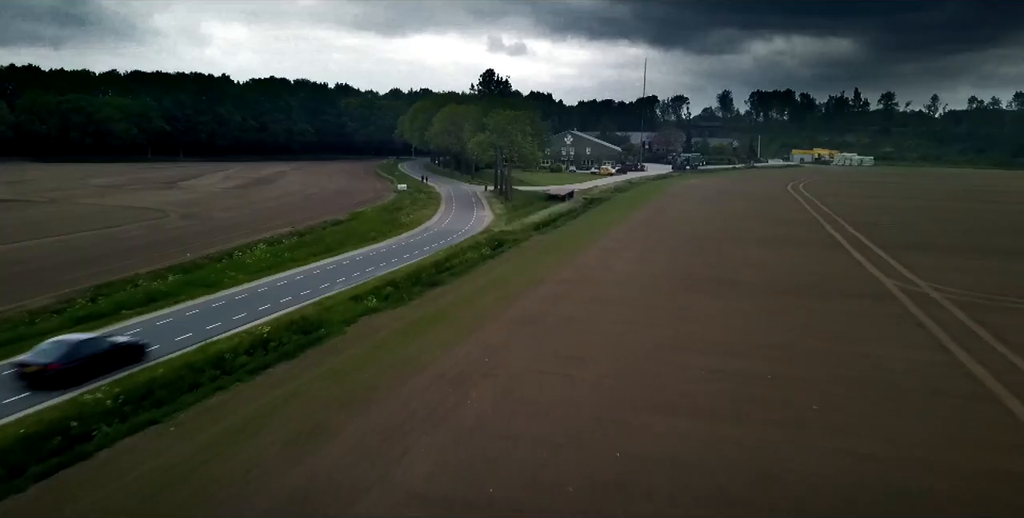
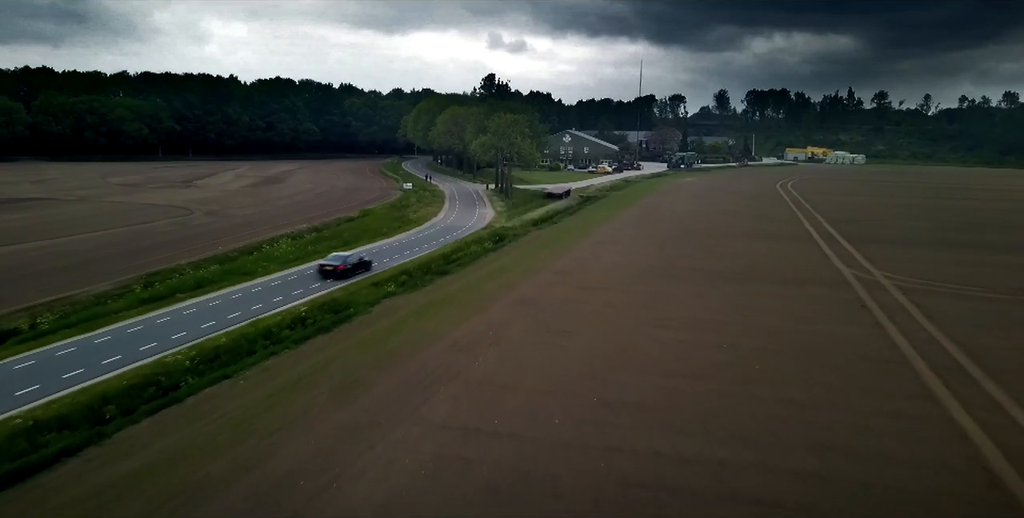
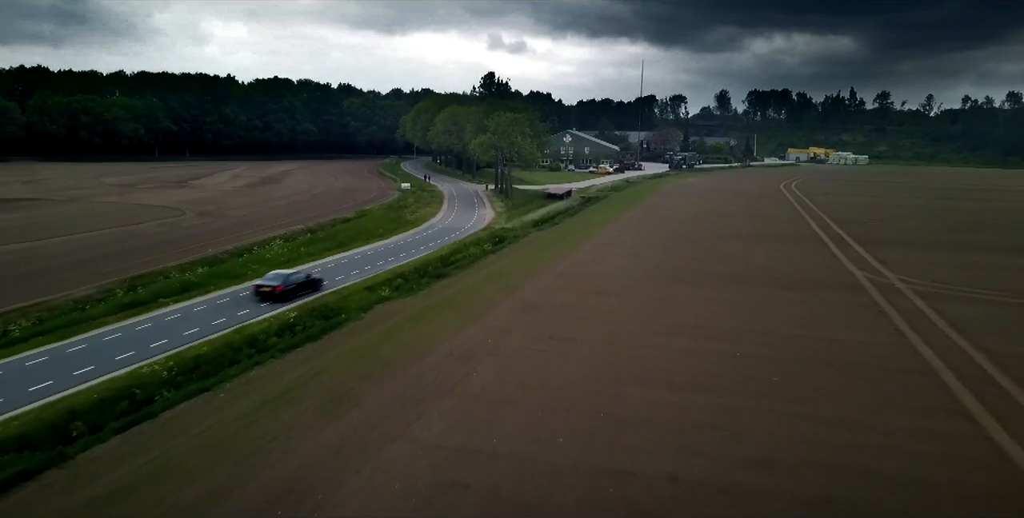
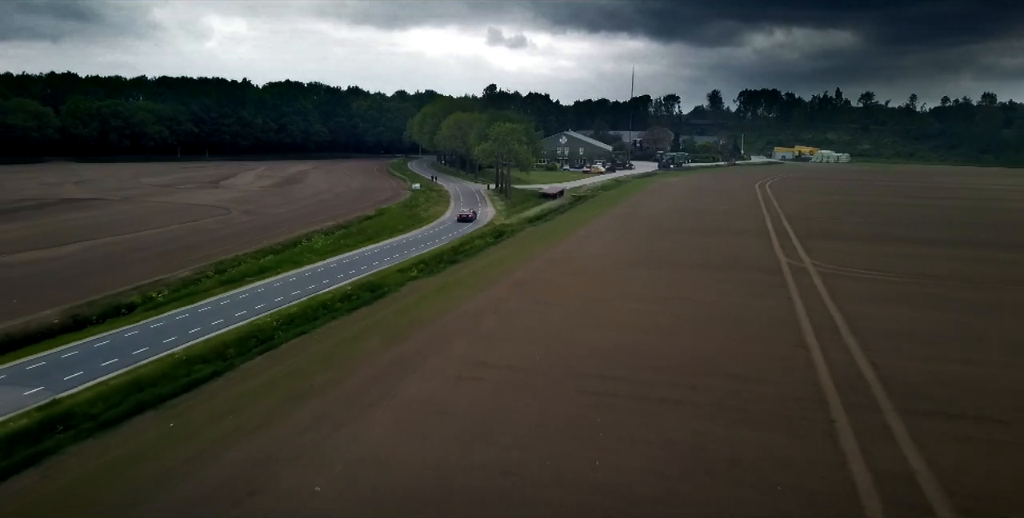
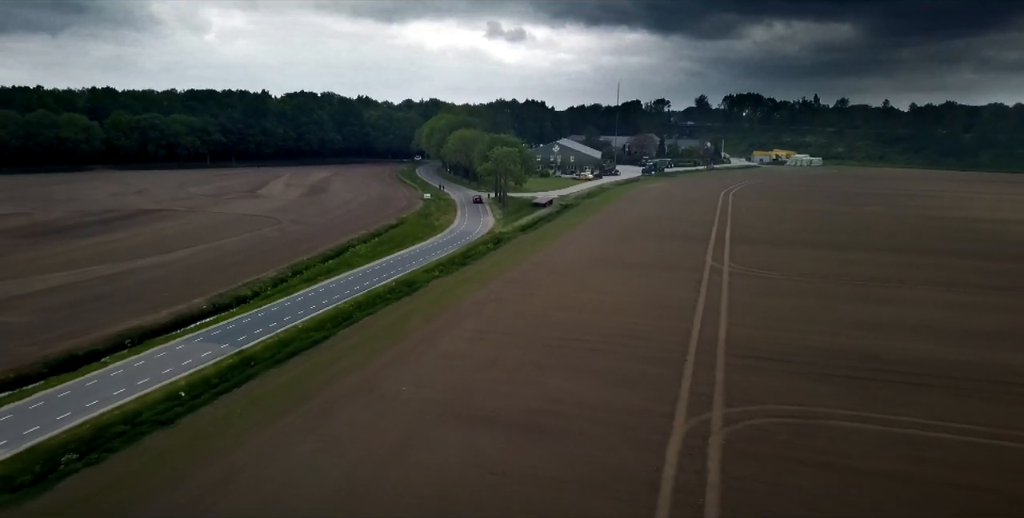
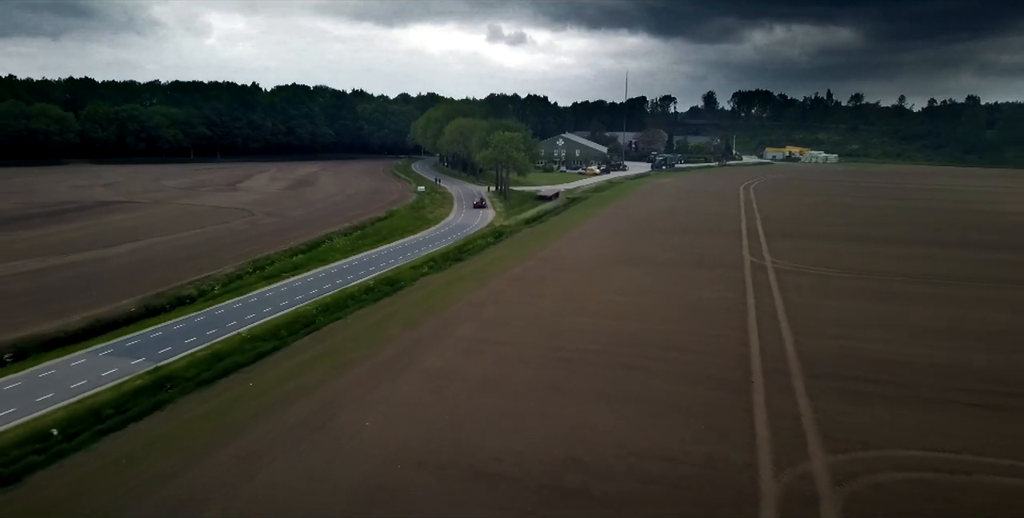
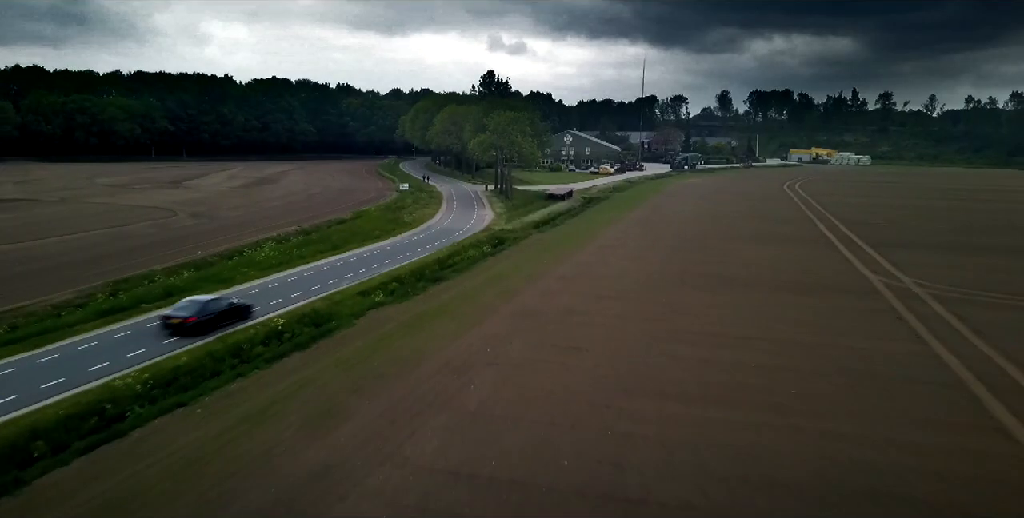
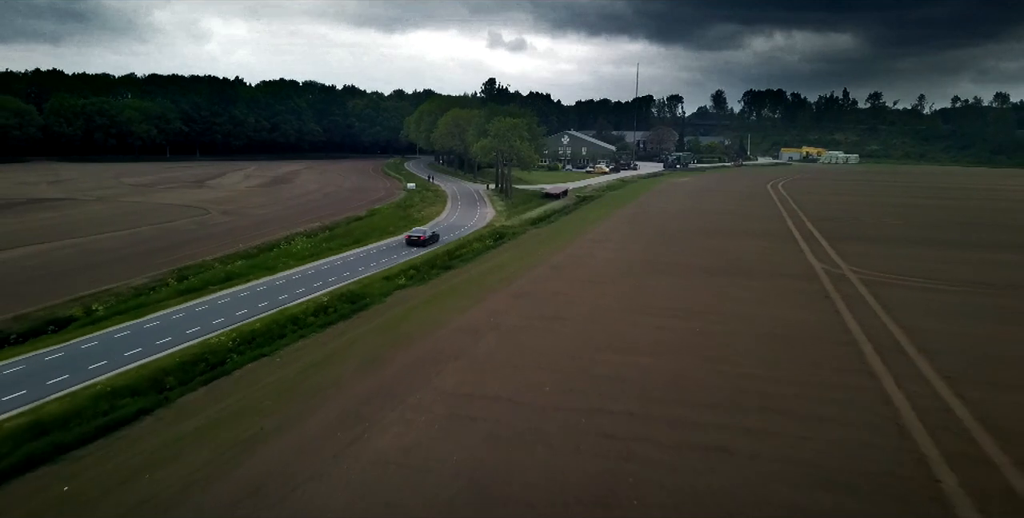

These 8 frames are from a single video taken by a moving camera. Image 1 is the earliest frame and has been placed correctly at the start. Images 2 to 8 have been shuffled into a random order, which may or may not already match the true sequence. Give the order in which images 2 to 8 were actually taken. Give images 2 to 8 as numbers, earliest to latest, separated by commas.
7, 3, 2, 8, 4, 6, 5
